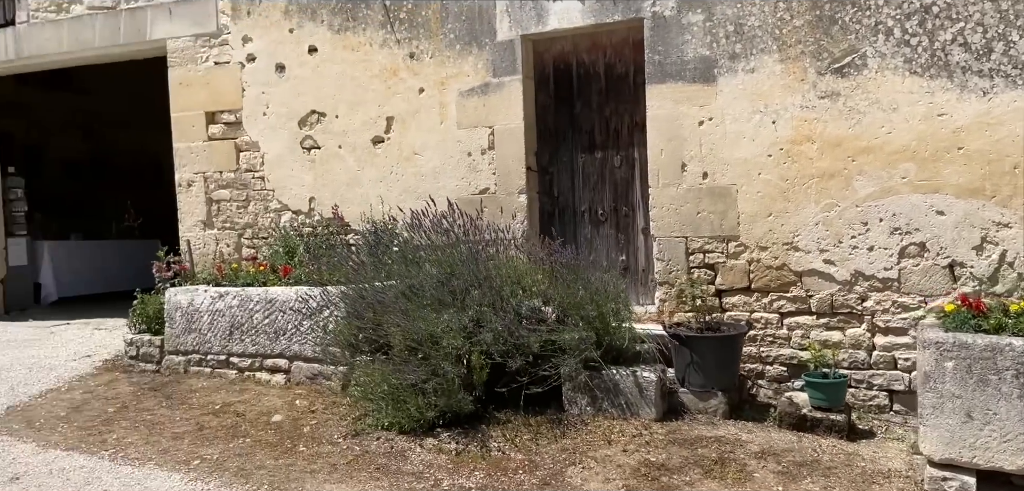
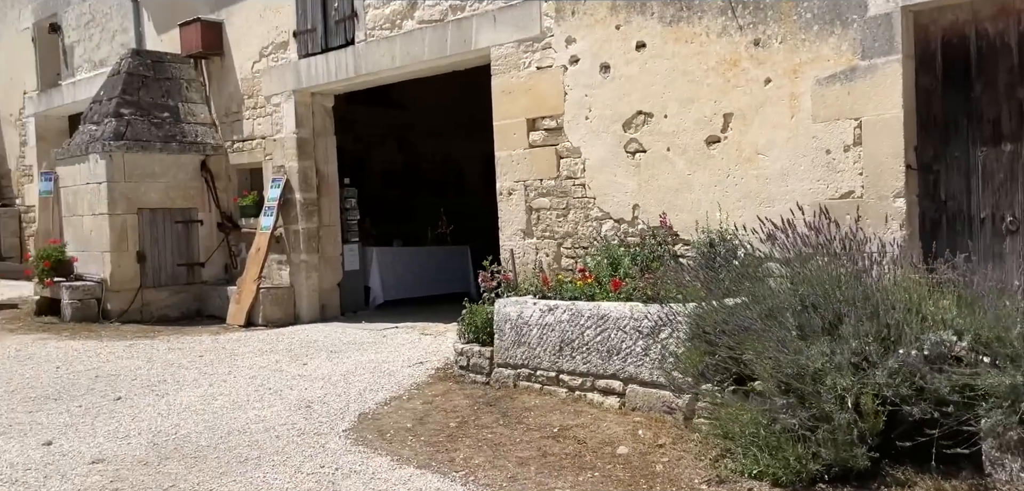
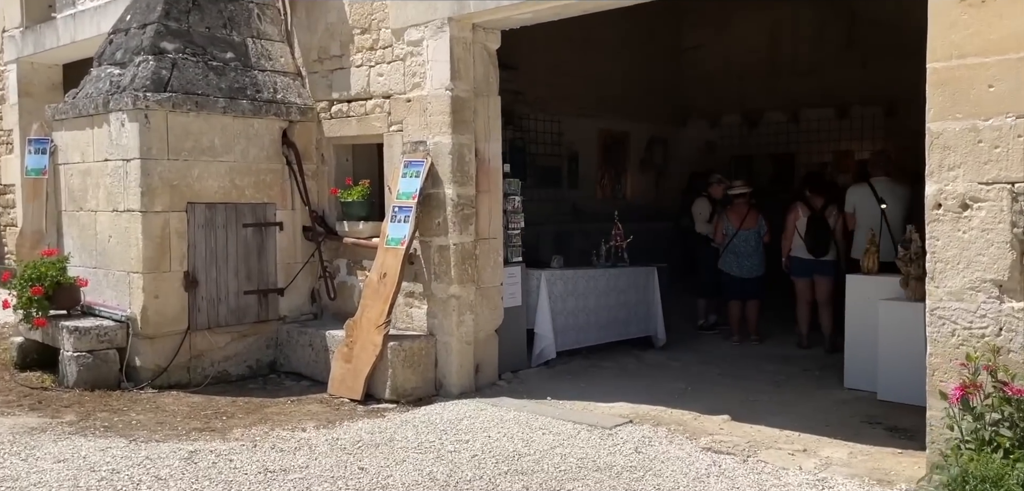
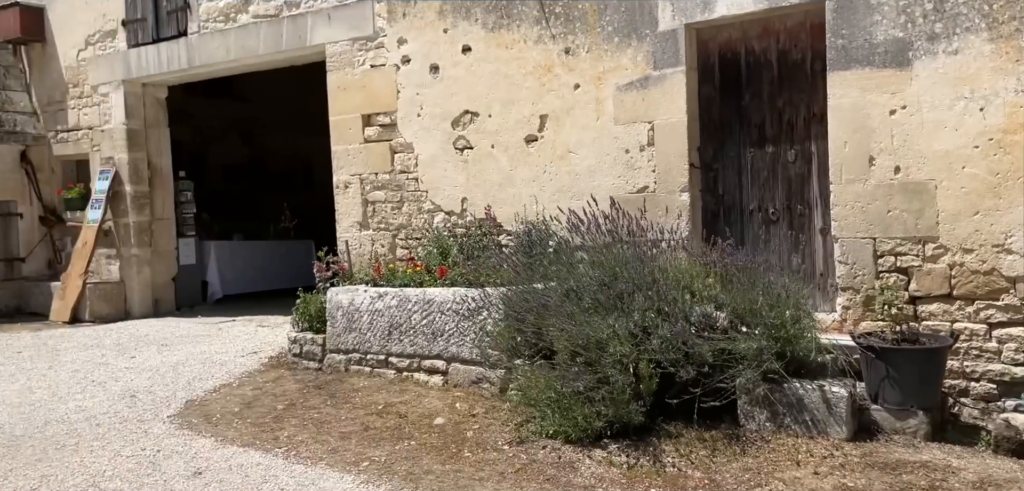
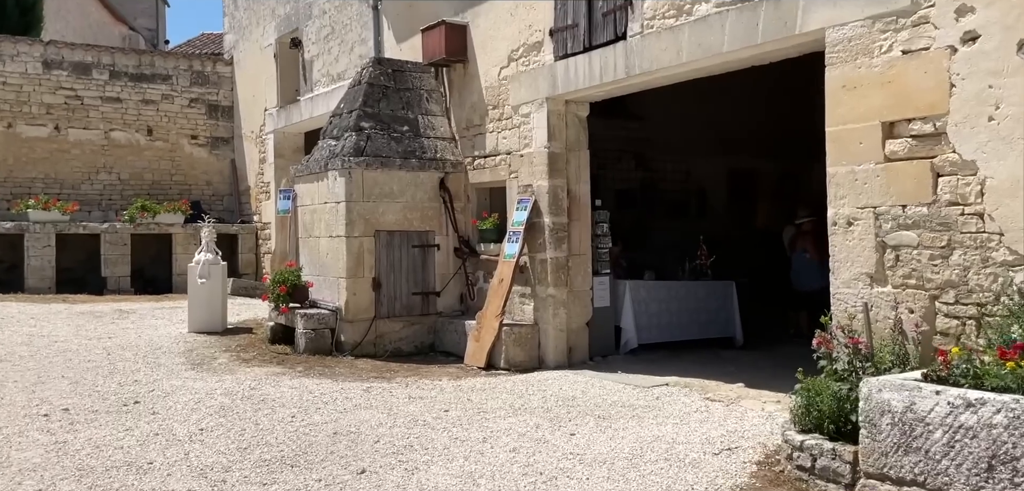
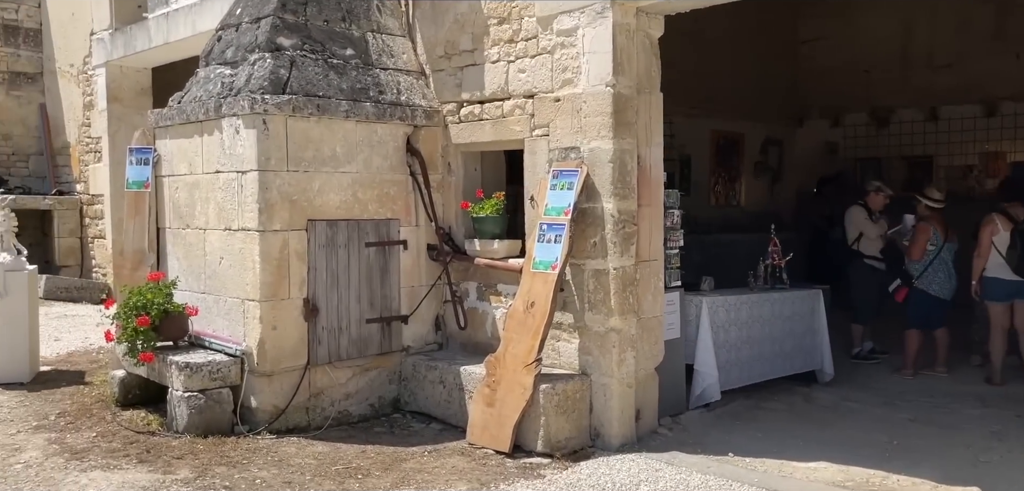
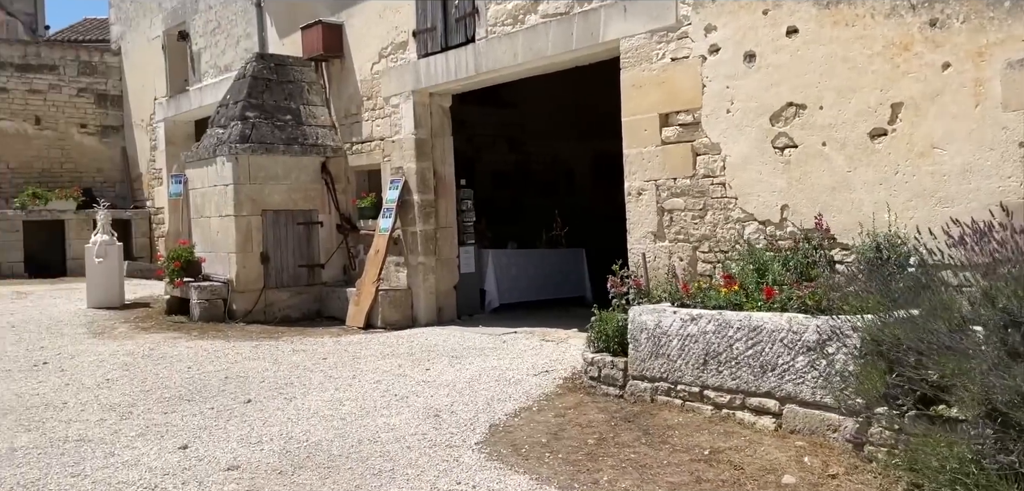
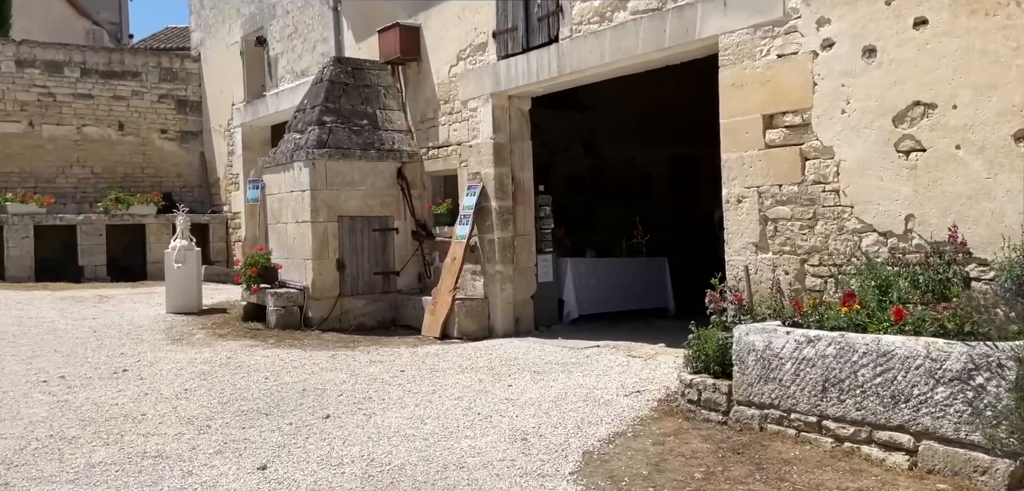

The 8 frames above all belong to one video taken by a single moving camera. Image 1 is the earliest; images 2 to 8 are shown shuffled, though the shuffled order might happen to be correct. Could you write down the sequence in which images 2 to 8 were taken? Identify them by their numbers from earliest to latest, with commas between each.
4, 2, 7, 8, 5, 3, 6
